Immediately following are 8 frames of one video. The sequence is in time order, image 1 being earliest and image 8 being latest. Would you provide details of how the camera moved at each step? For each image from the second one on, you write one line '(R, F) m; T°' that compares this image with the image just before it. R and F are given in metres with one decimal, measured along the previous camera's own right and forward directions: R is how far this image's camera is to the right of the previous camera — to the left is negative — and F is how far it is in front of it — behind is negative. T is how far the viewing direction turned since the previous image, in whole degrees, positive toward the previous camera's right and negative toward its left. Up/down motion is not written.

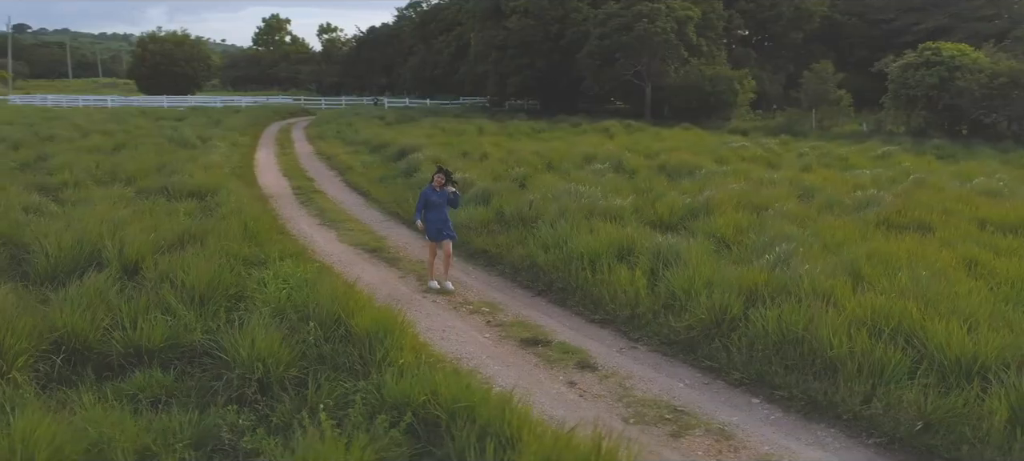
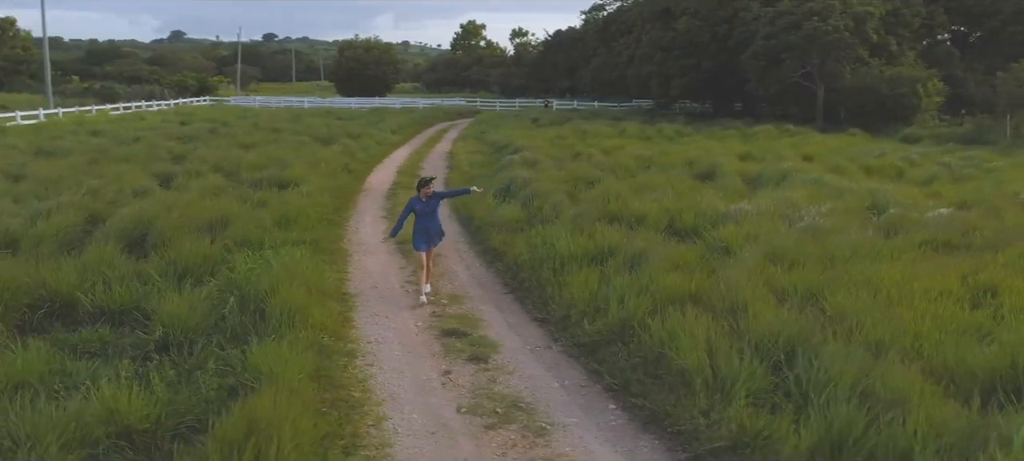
(+2.3, 0.0) m; -15°
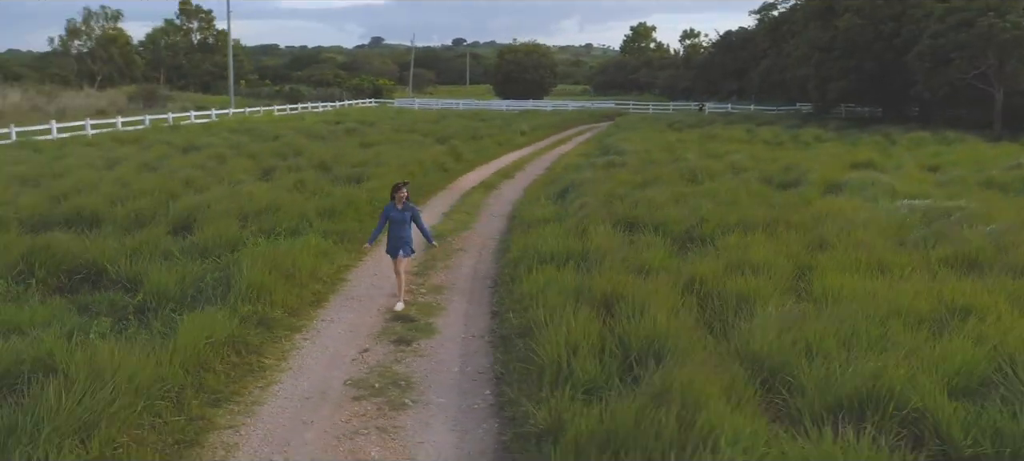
(+2.1, -0.2) m; -13°
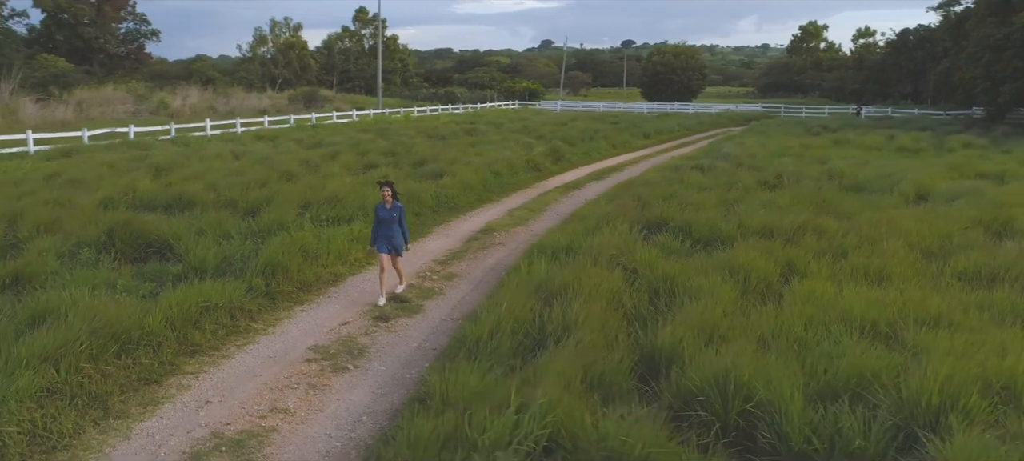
(+1.8, -0.4) m; -12°
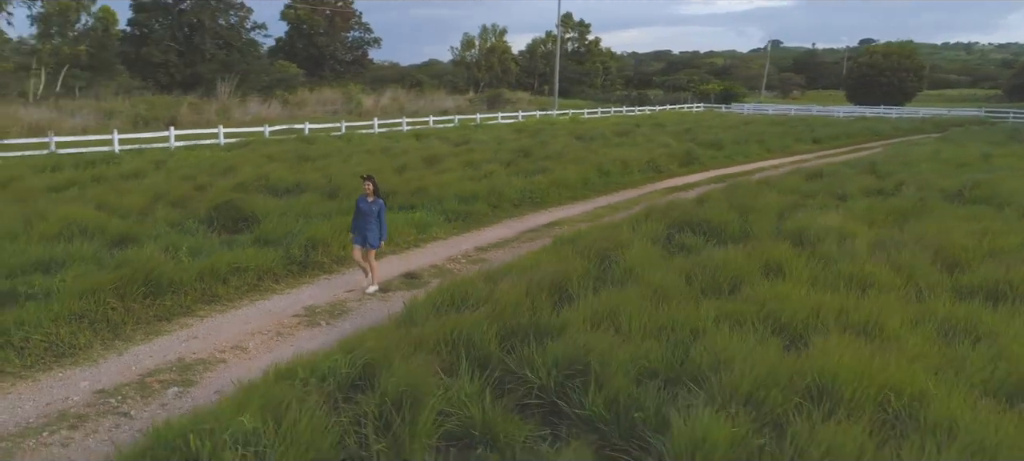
(+2.4, -0.4) m; -16°
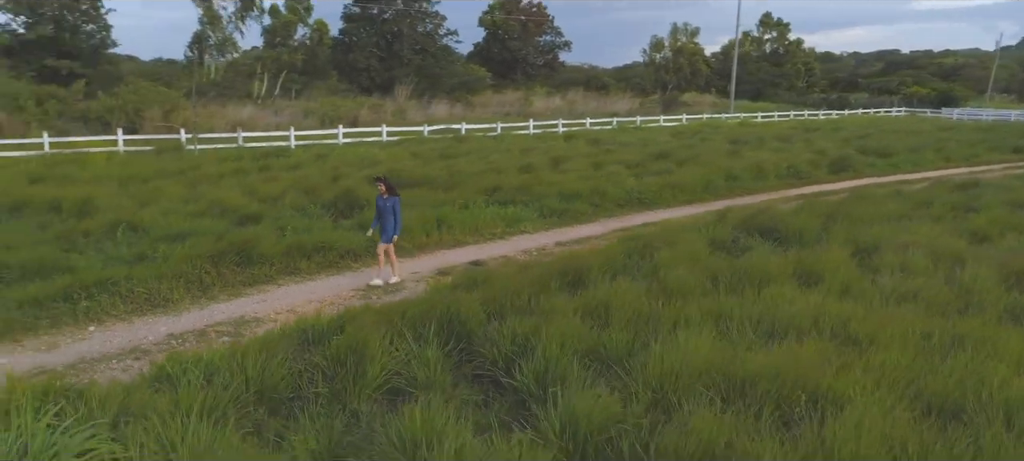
(+1.7, -0.3) m; -15°
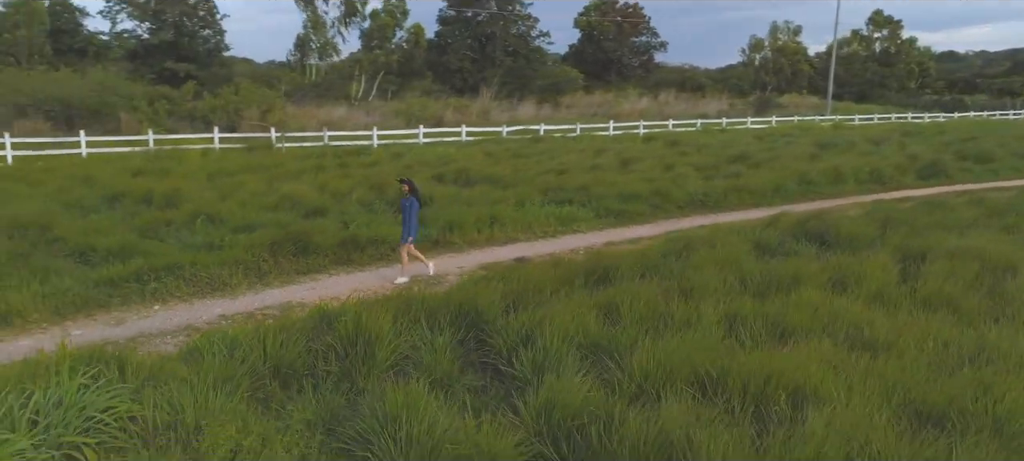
(+0.7, -0.2) m; -7°
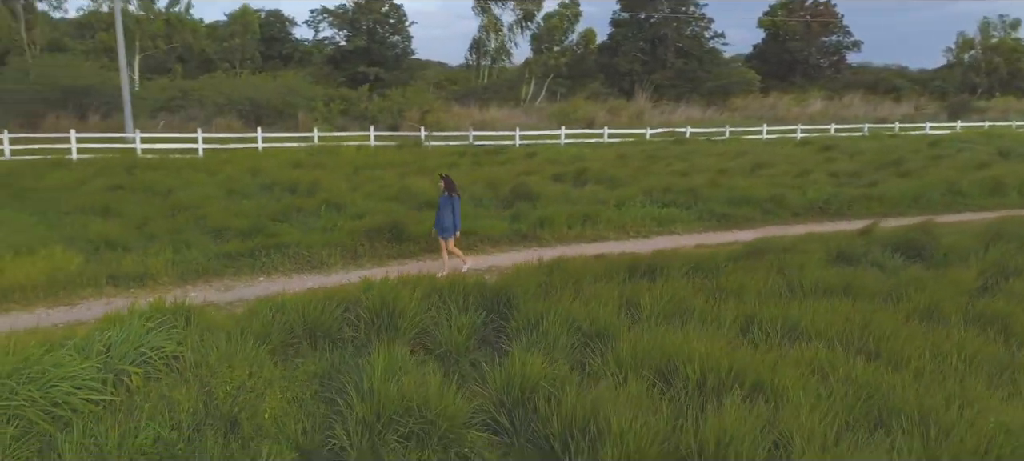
(+1.3, -0.3) m; -14°
